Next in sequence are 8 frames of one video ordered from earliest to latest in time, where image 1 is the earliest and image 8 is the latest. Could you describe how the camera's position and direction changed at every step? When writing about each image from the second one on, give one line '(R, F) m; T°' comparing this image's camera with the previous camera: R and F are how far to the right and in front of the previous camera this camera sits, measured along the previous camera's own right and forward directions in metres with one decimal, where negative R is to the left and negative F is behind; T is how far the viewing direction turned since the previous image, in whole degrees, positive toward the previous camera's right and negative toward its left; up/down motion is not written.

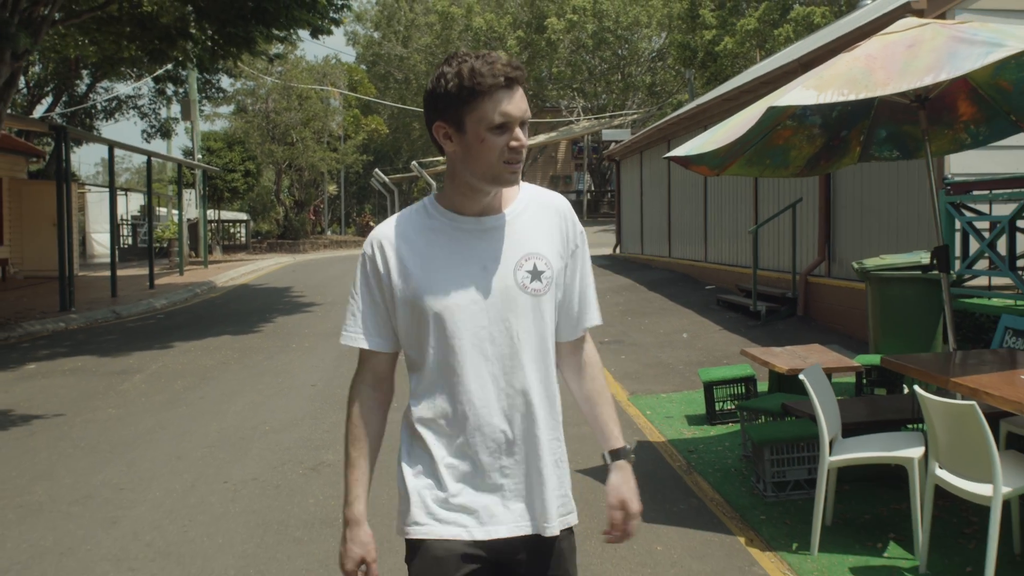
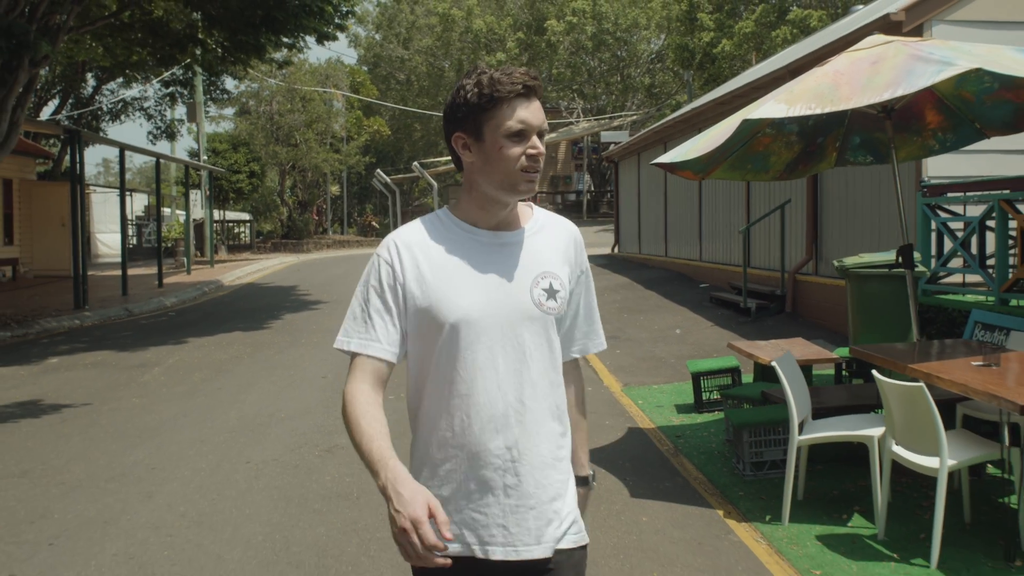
(0.0, -0.5) m; 0°
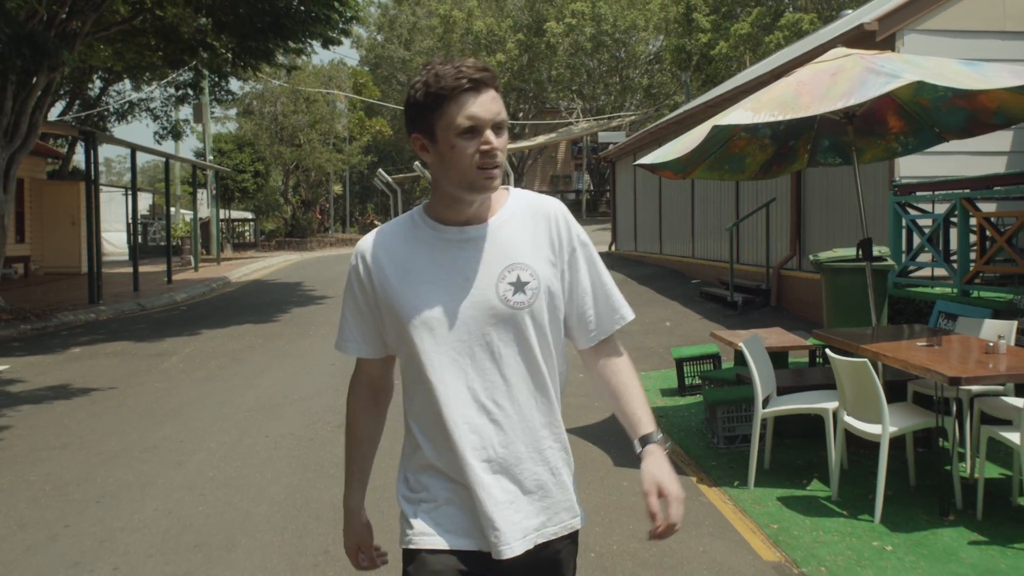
(0.0, -0.6) m; 0°
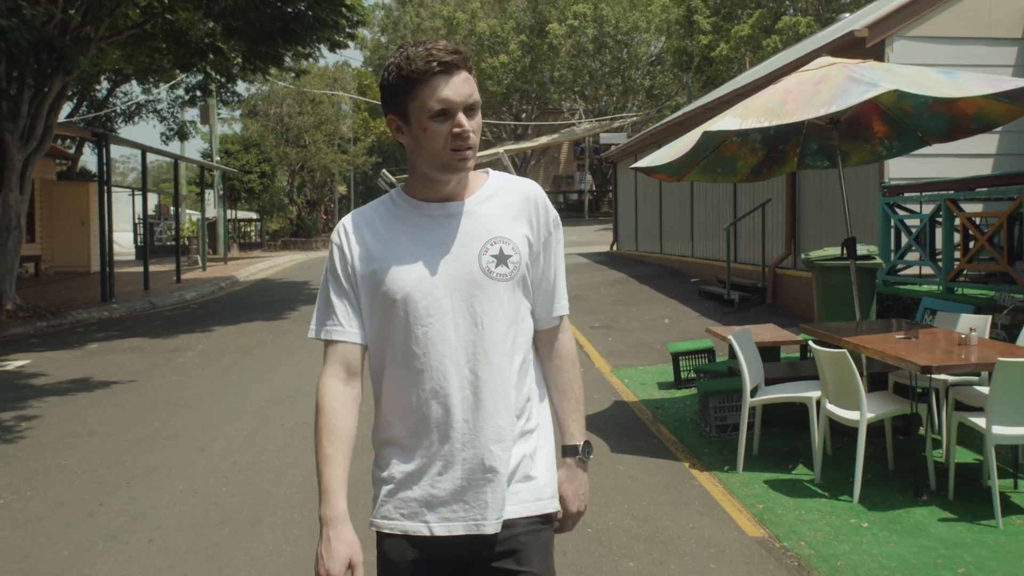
(0.0, -0.4) m; 0°
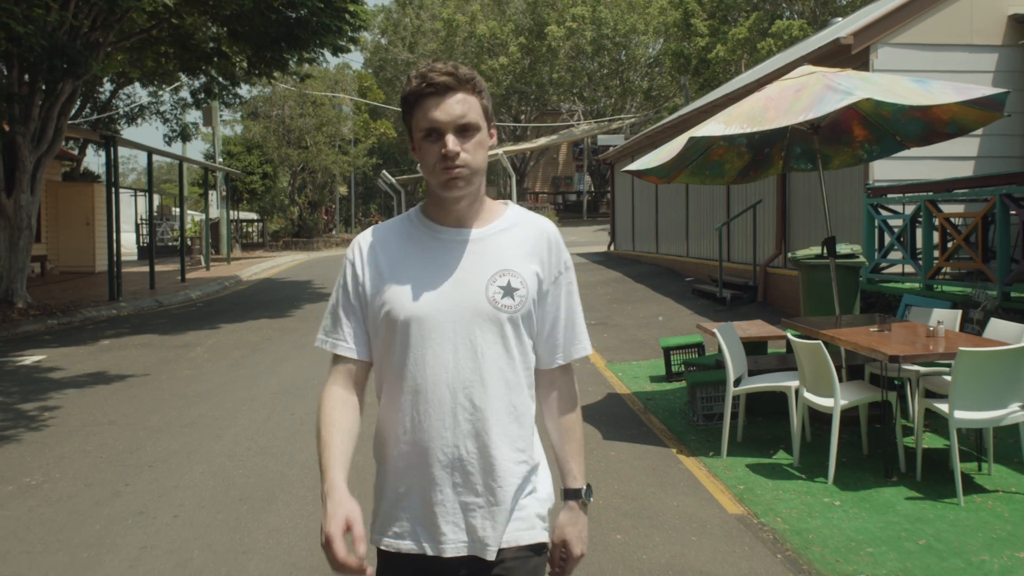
(0.0, -0.4) m; 0°
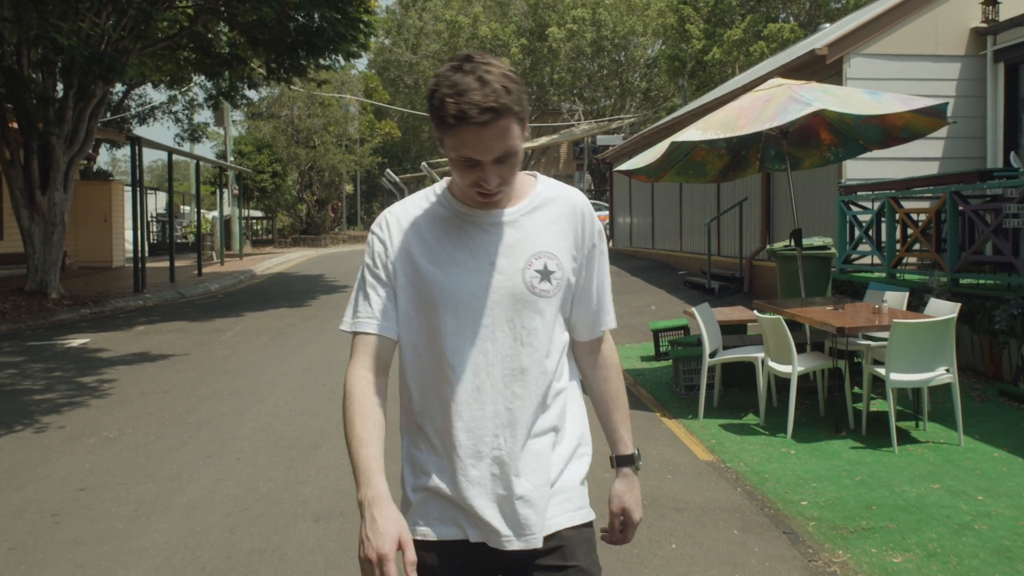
(0.0, -1.0) m; 0°
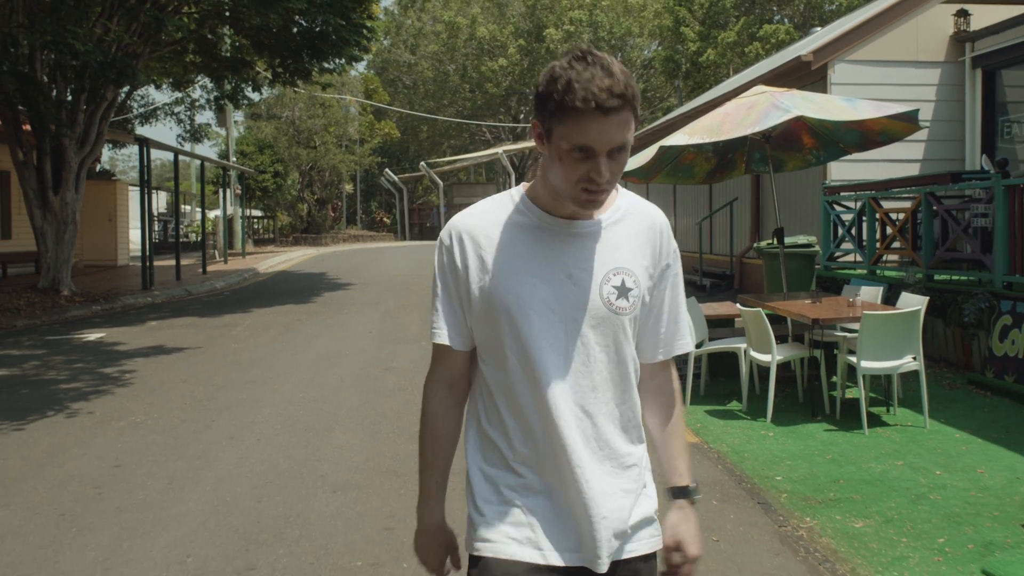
(0.0, -0.5) m; 0°
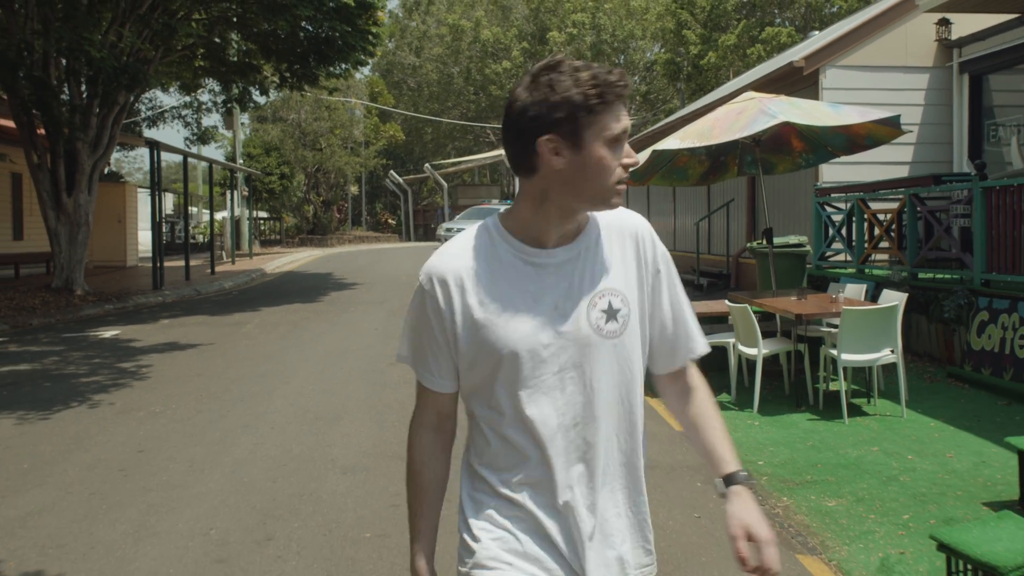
(0.0, -0.4) m; 0°
